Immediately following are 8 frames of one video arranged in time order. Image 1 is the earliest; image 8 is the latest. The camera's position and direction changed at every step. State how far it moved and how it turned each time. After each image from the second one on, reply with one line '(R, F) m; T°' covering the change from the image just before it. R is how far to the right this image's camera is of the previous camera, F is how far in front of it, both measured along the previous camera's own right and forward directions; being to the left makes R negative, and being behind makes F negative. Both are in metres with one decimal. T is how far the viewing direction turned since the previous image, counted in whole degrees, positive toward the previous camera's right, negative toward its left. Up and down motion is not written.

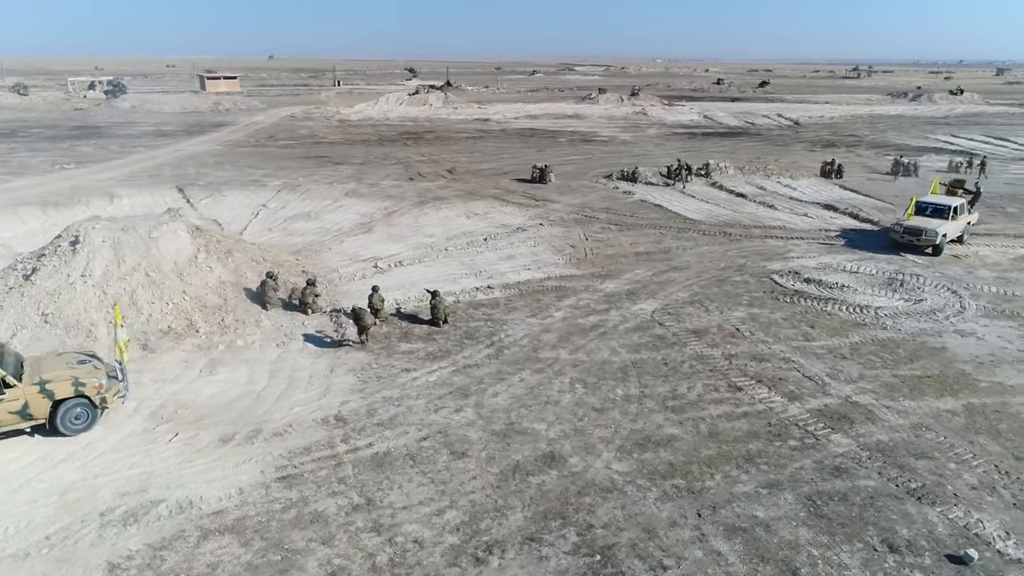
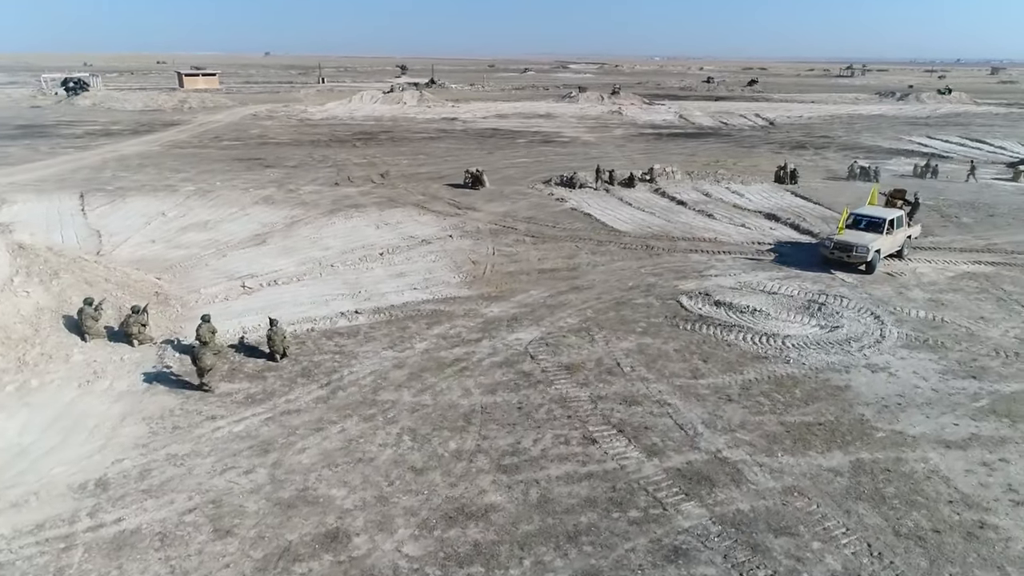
(+2.9, +1.8) m; 0°
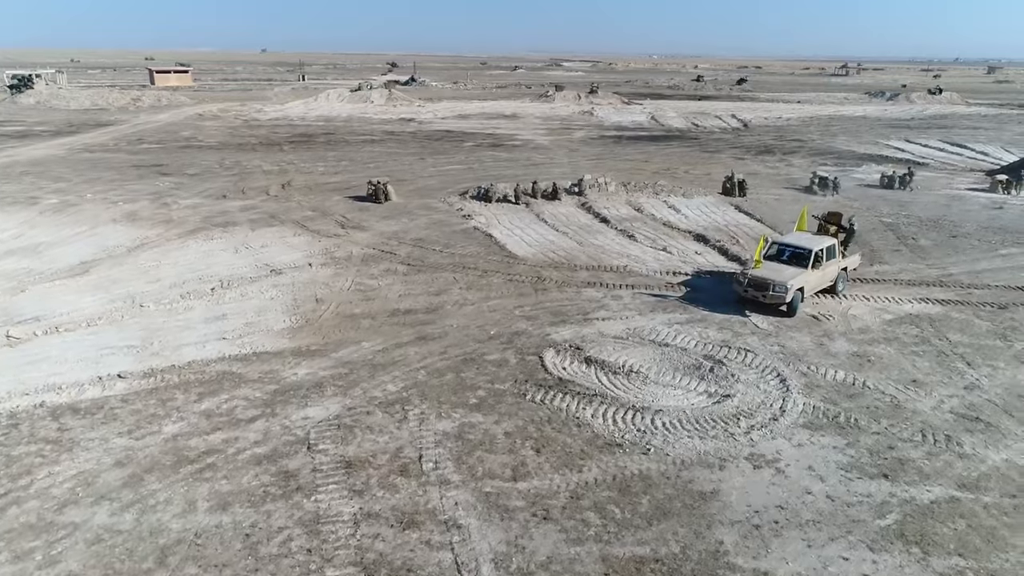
(+3.5, +3.2) m; 0°
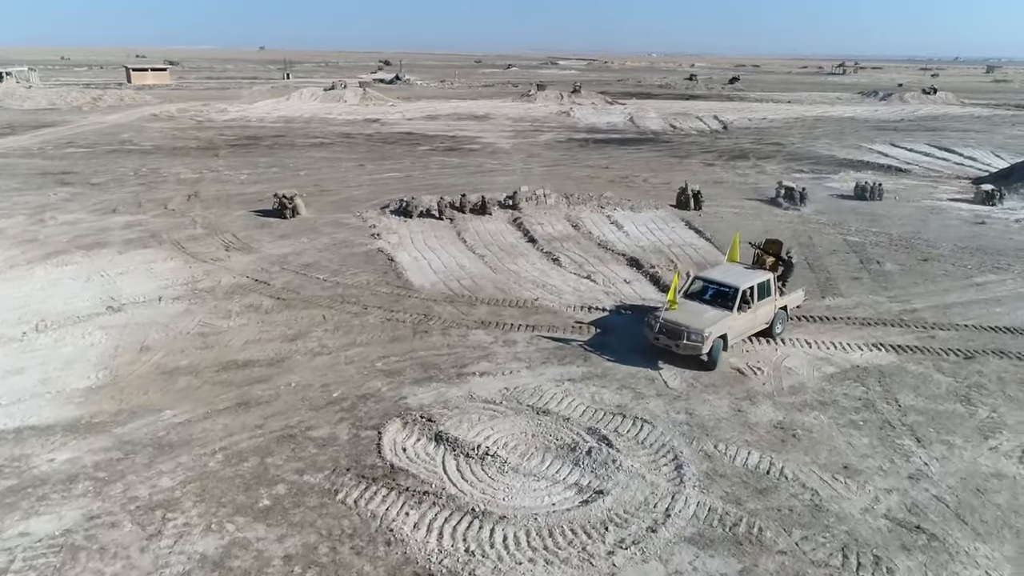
(+2.6, +2.7) m; 0°
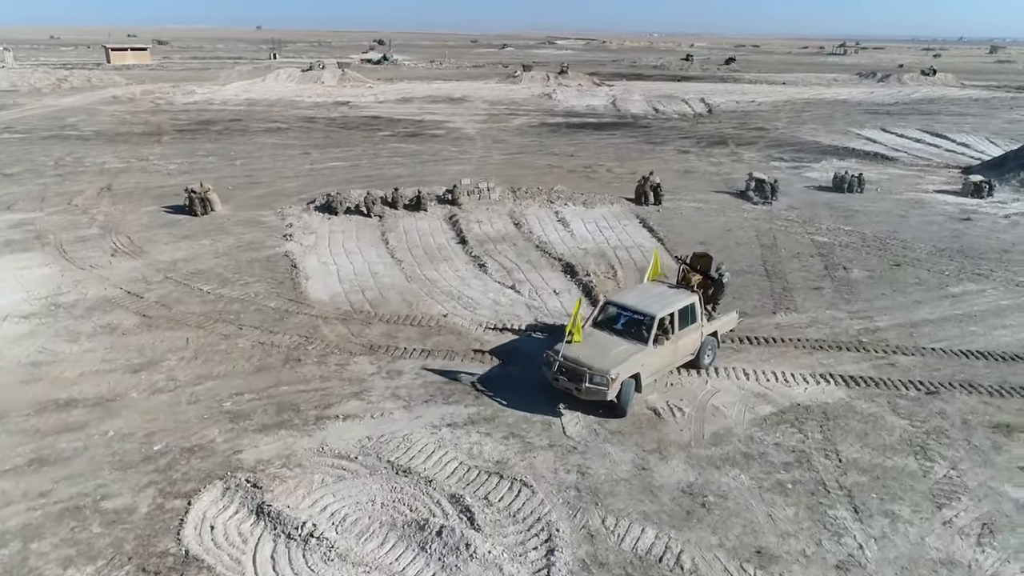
(+2.0, +2.1) m; 0°
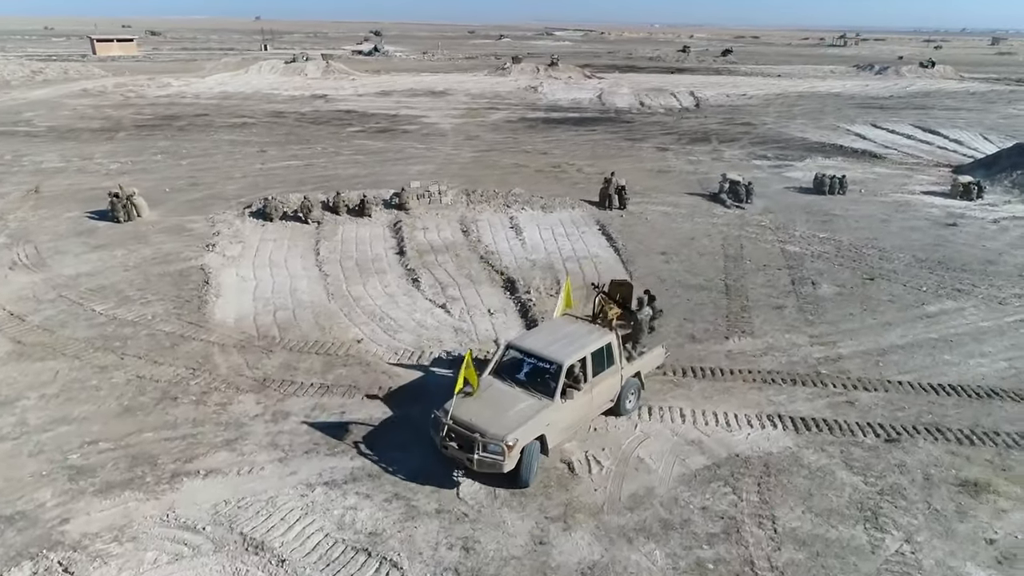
(+1.5, +1.5) m; 0°
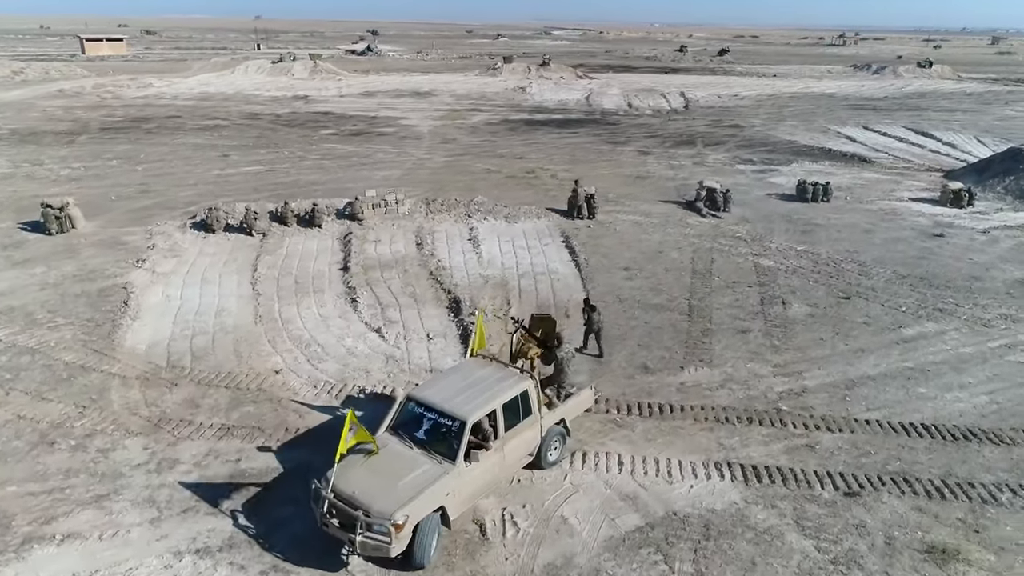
(+1.2, +1.1) m; 0°
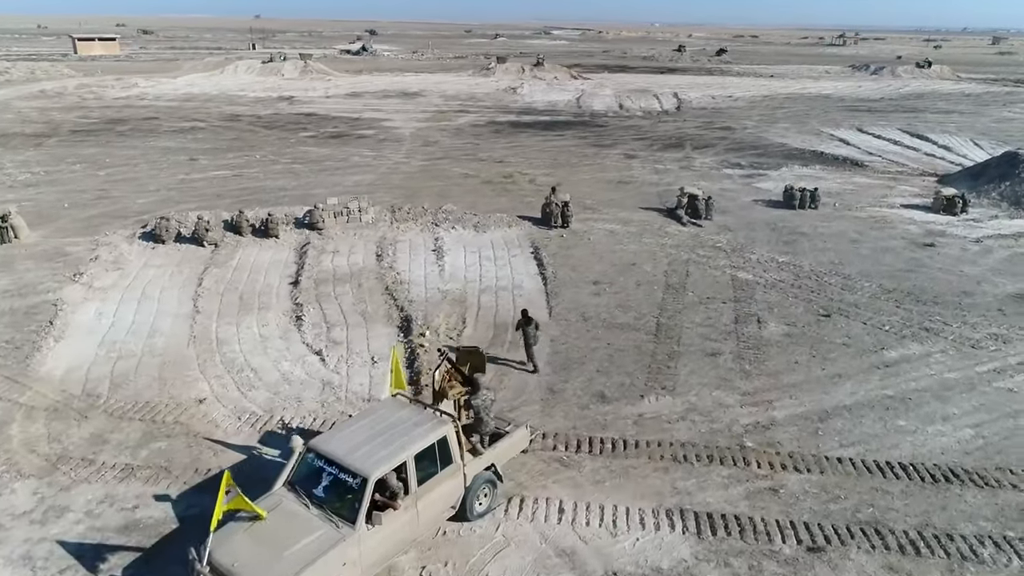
(+0.9, +0.9) m; 0°
